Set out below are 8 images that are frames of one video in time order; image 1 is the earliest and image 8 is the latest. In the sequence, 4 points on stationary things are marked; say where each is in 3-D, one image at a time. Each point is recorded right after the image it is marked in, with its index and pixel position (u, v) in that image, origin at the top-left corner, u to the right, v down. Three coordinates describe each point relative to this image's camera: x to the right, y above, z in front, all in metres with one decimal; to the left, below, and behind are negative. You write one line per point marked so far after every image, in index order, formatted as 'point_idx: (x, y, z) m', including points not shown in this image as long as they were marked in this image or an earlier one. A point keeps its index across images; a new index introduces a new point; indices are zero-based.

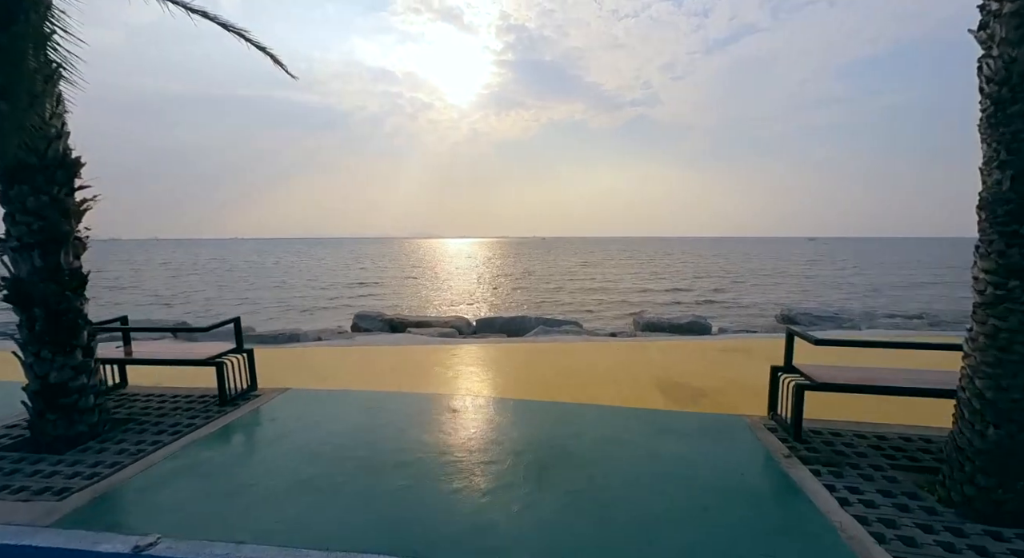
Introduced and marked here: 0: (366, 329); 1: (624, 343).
0: (-3.5, -1.2, +12.2) m
1: (+1.9, -1.2, +9.1) m
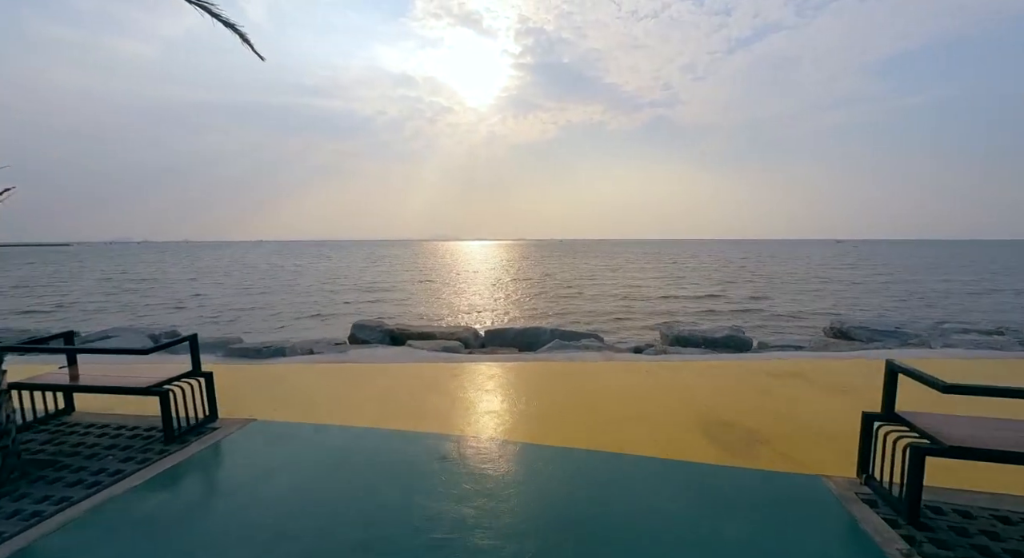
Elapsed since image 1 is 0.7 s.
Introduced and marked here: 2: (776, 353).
0: (-3.2, -1.3, +11.1) m
1: (+2.0, -1.3, +7.8) m
2: (+4.7, -1.3, +9.0) m
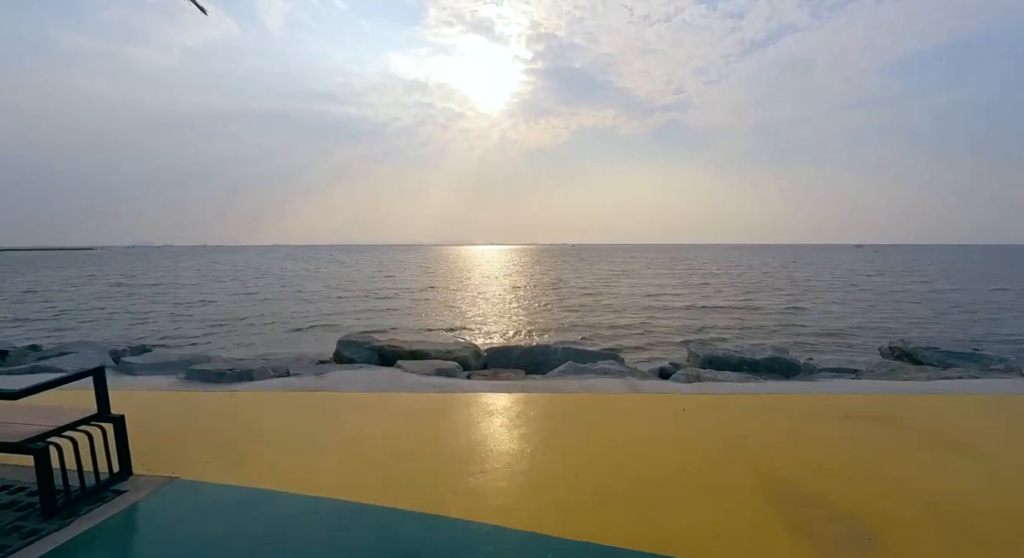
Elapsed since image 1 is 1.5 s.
0: (-3.1, -1.5, +9.8) m
1: (+2.1, -1.5, +6.4) m
2: (+4.7, -1.5, +7.5) m
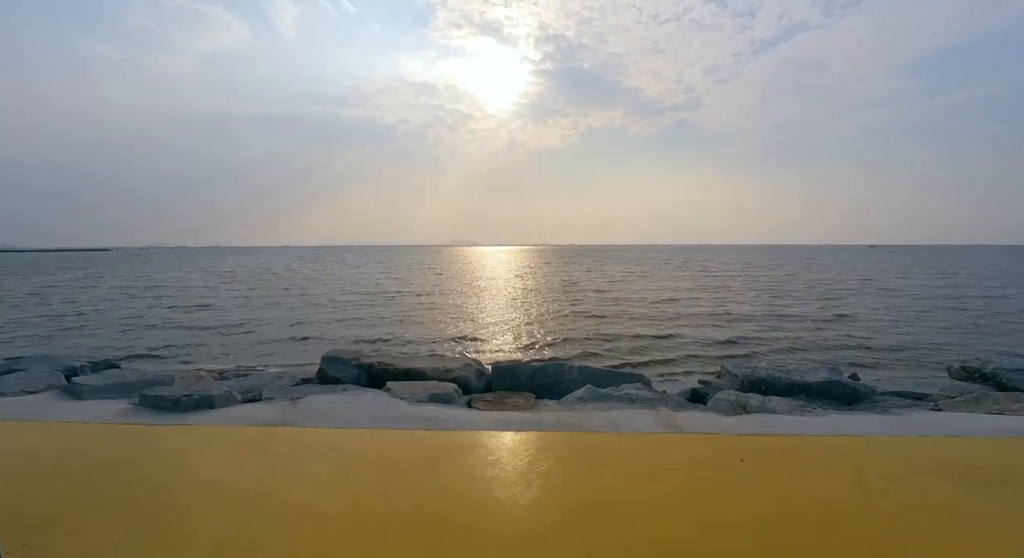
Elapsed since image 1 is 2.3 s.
0: (-2.9, -1.7, +8.5) m
1: (+2.1, -1.6, +5.0) m
2: (+4.8, -1.6, +6.1) m
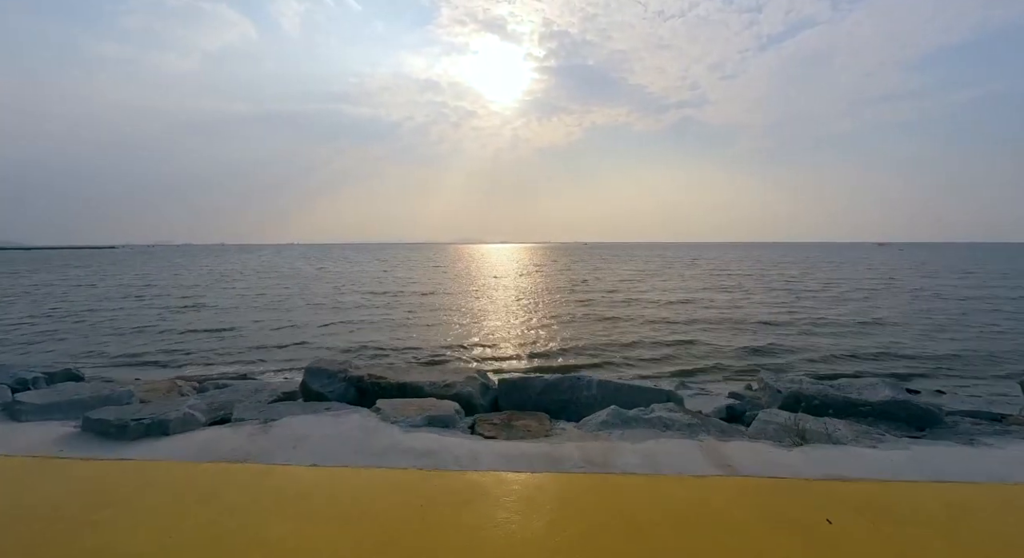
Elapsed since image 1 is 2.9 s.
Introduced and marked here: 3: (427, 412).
0: (-2.8, -1.7, +7.5) m
1: (+2.3, -1.7, +3.9) m
2: (+4.9, -1.6, +5.0) m
3: (-1.0, -1.6, +6.3) m
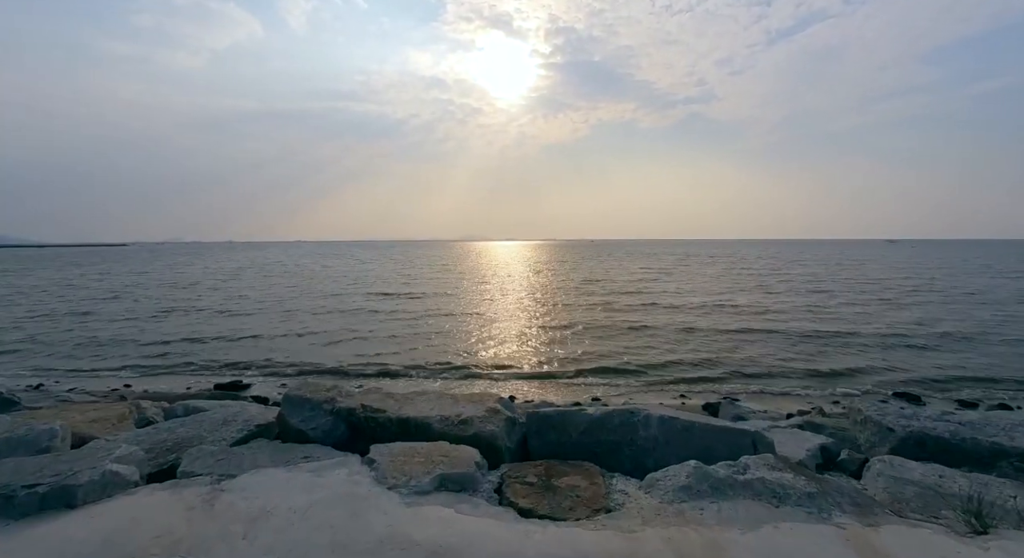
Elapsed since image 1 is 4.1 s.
0: (-2.4, -1.7, +5.8) m
1: (+2.6, -1.7, +2.2) m
2: (+5.3, -1.7, +3.2) m
3: (-0.7, -1.7, +4.6) m
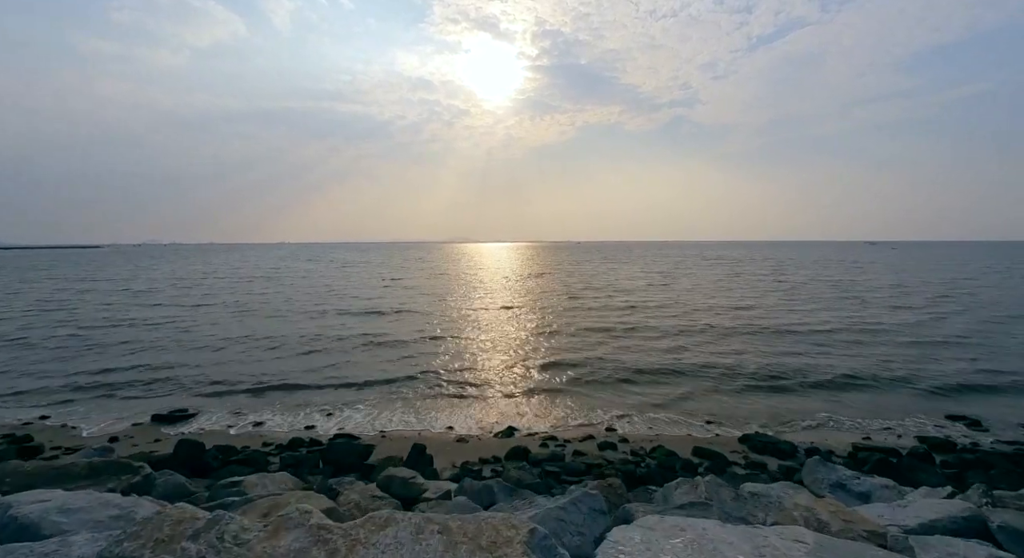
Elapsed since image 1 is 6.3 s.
0: (-2.1, -2.0, +2.7) m
1: (+3.0, -1.9, -0.7) m
2: (+5.7, -1.9, +0.3) m
3: (-0.3, -1.9, +1.6) m
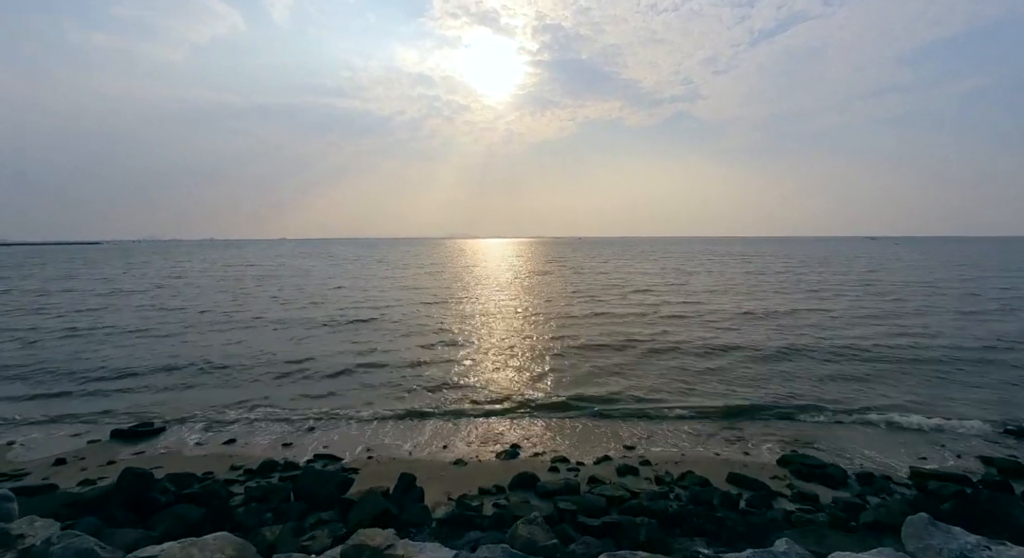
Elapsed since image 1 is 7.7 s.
0: (-2.0, -2.0, +0.8) m
1: (+3.1, -2.0, -2.7) m
2: (+5.8, -2.0, -1.6) m
3: (-0.2, -2.0, -0.4) m
